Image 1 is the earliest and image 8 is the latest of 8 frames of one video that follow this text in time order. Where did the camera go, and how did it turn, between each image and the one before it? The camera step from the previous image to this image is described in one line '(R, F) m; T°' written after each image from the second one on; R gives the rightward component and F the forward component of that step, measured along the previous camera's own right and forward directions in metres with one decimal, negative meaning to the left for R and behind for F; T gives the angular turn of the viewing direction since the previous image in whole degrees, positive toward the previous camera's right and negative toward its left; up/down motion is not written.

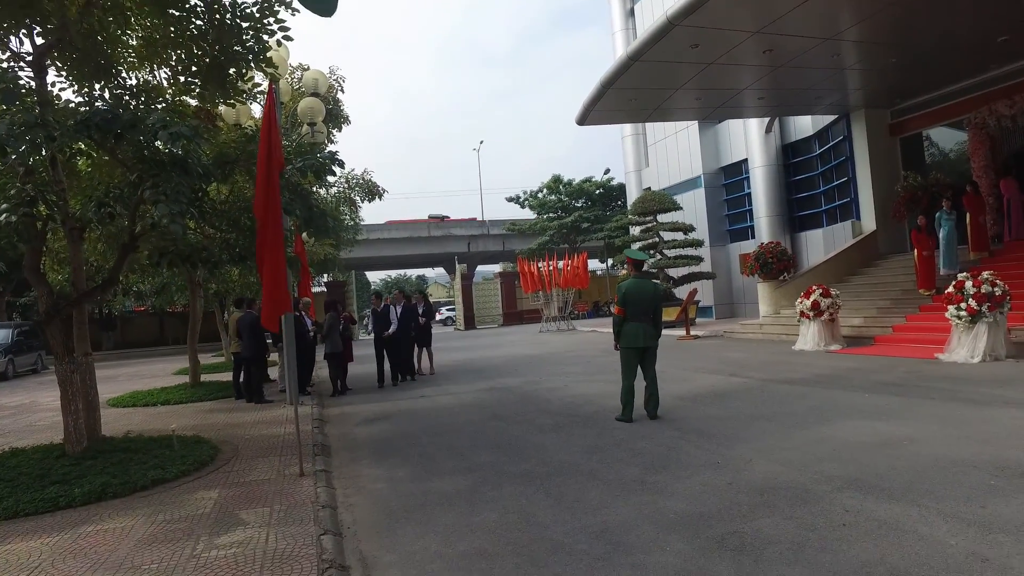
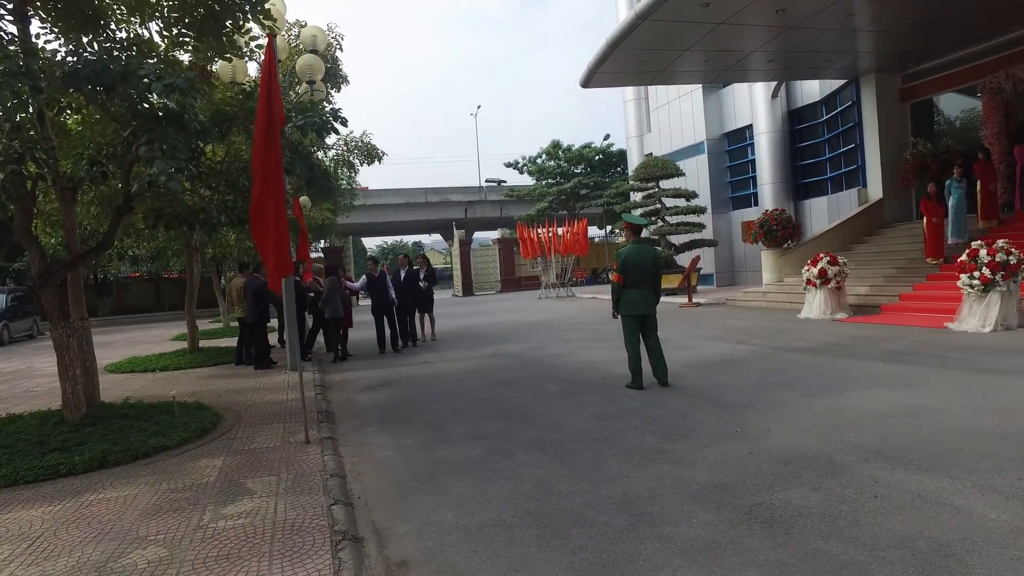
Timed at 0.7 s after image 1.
(-0.1, +0.2) m; 0°
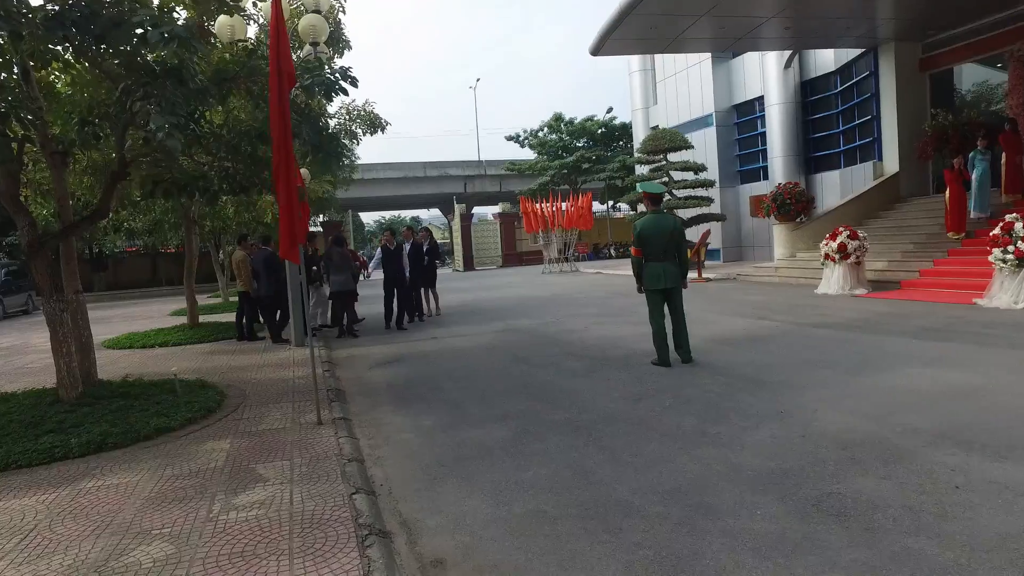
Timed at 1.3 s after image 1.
(-0.2, +0.4) m; 0°
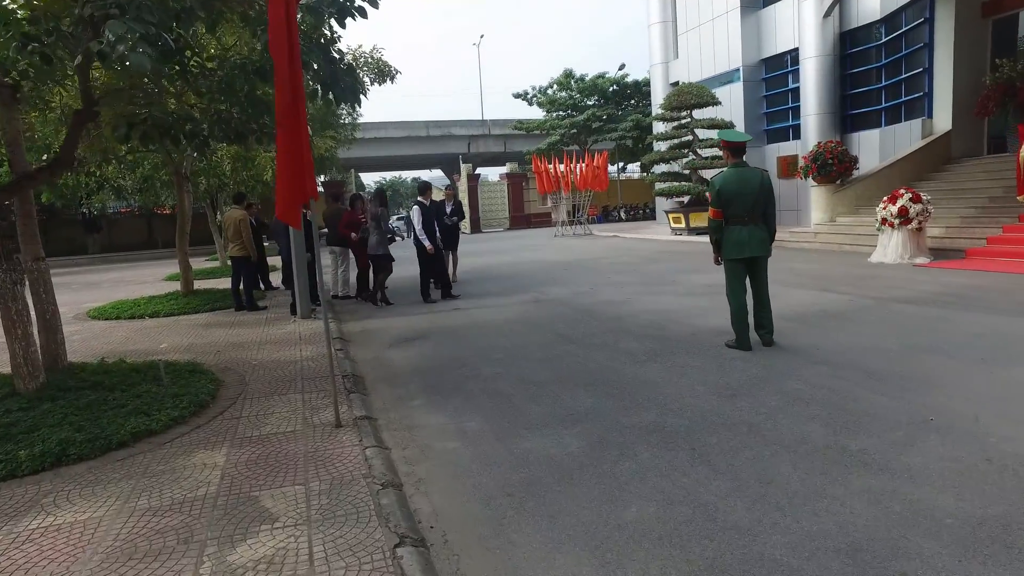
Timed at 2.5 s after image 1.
(-0.4, +1.1) m; 0°
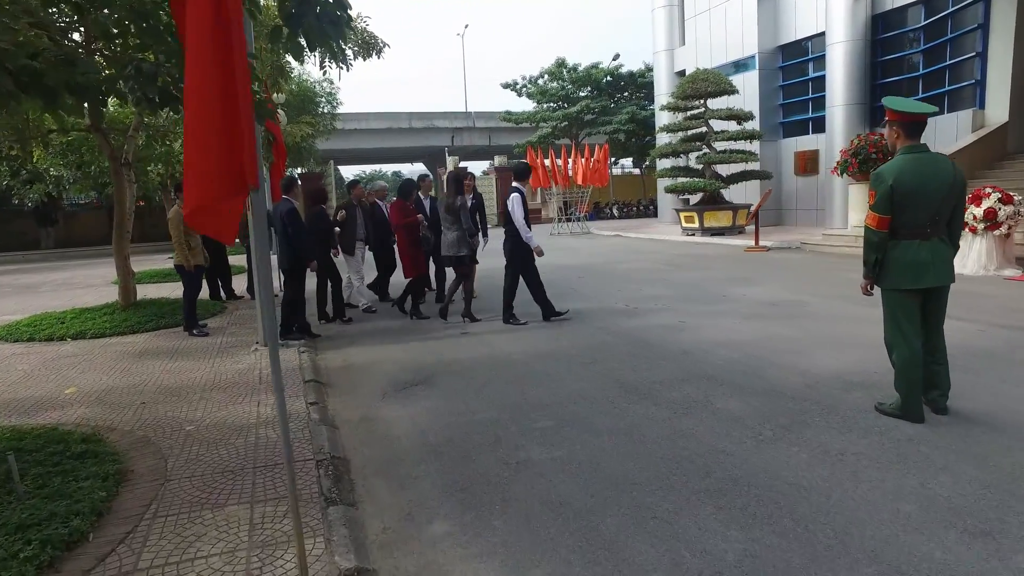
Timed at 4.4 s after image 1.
(-0.5, +1.9) m; +2°
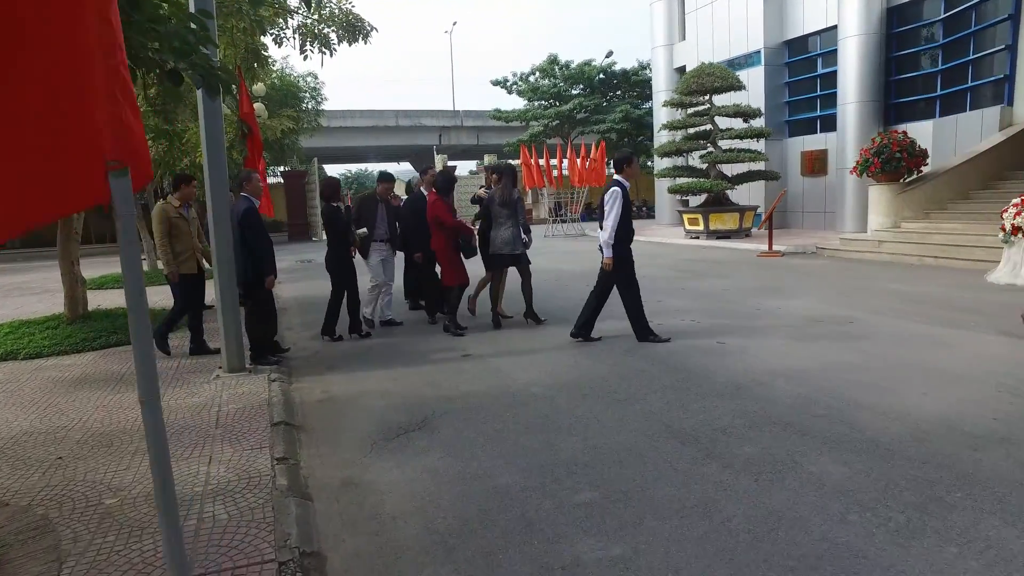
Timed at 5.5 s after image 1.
(-0.2, +1.1) m; +1°
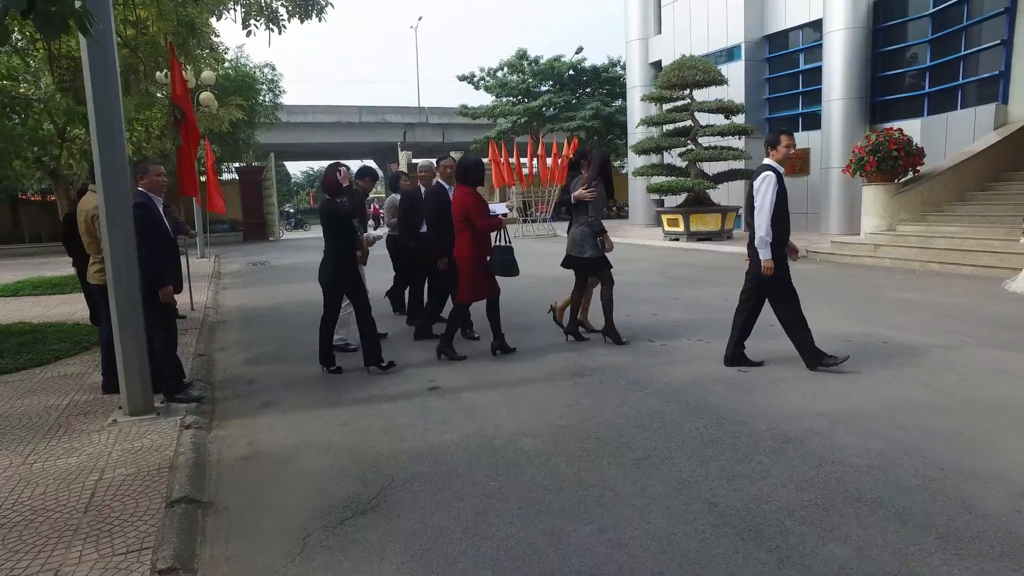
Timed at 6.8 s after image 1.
(-0.1, +1.2) m; +3°
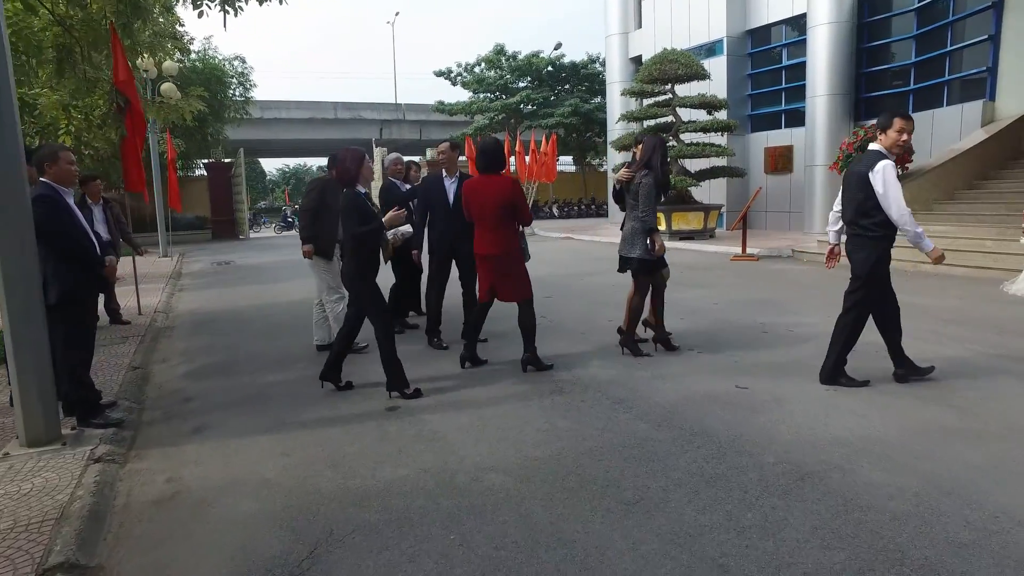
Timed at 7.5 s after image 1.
(+0.1, +0.6) m; +2°
